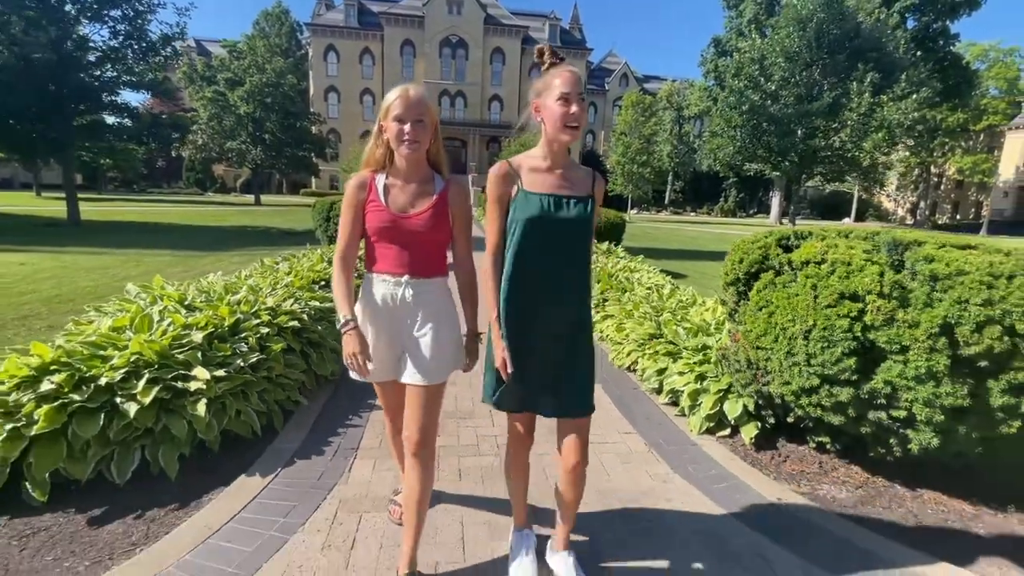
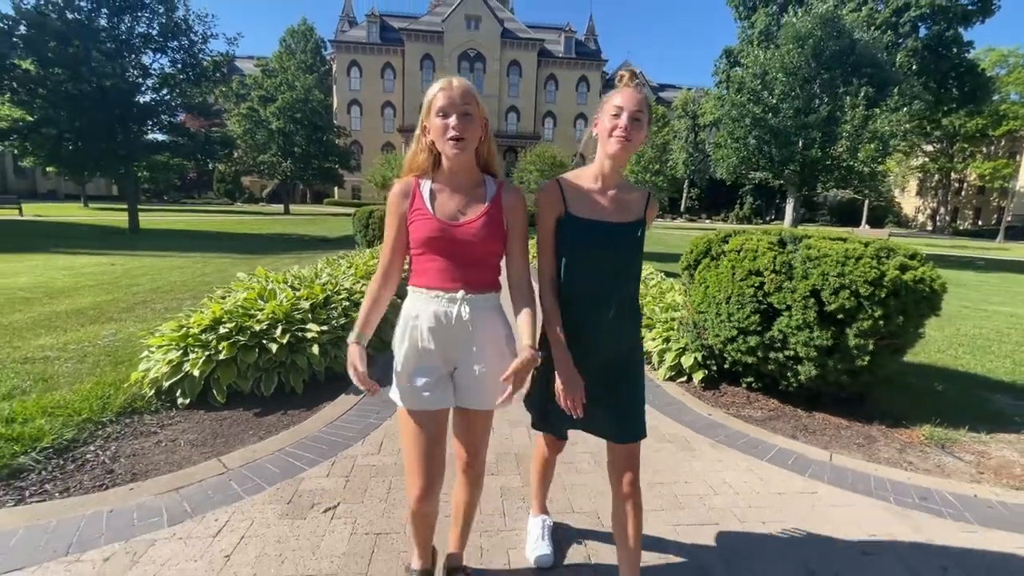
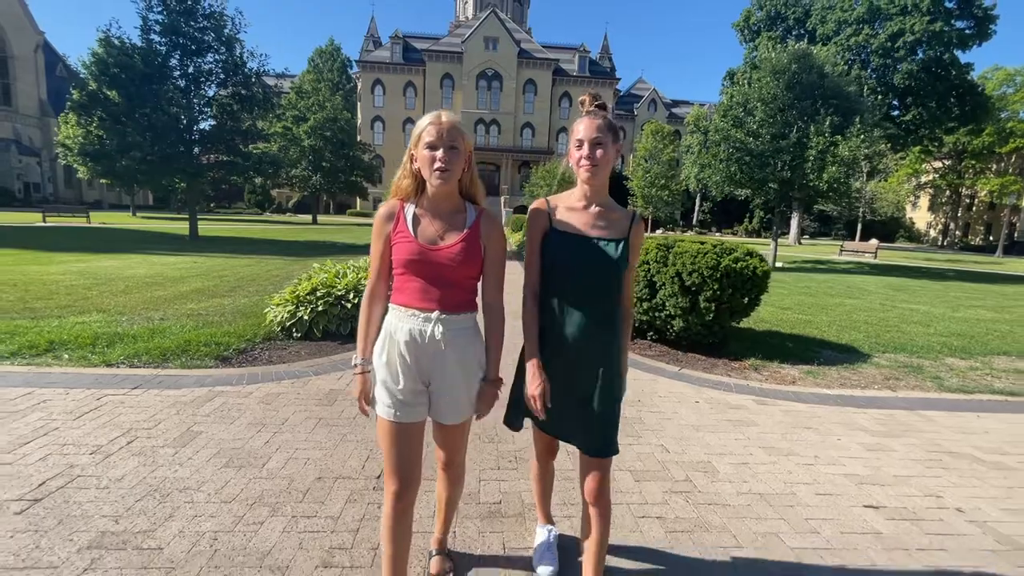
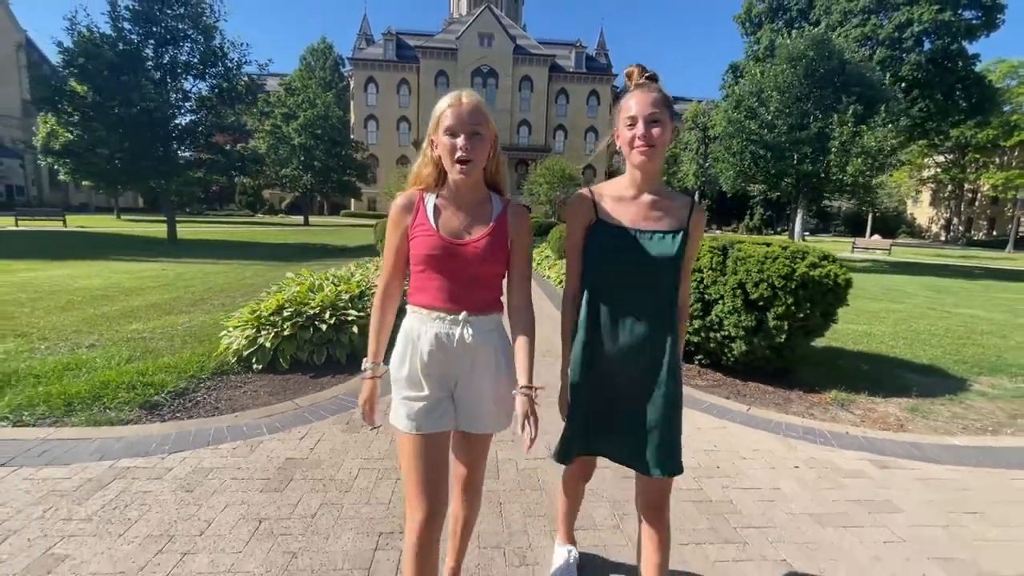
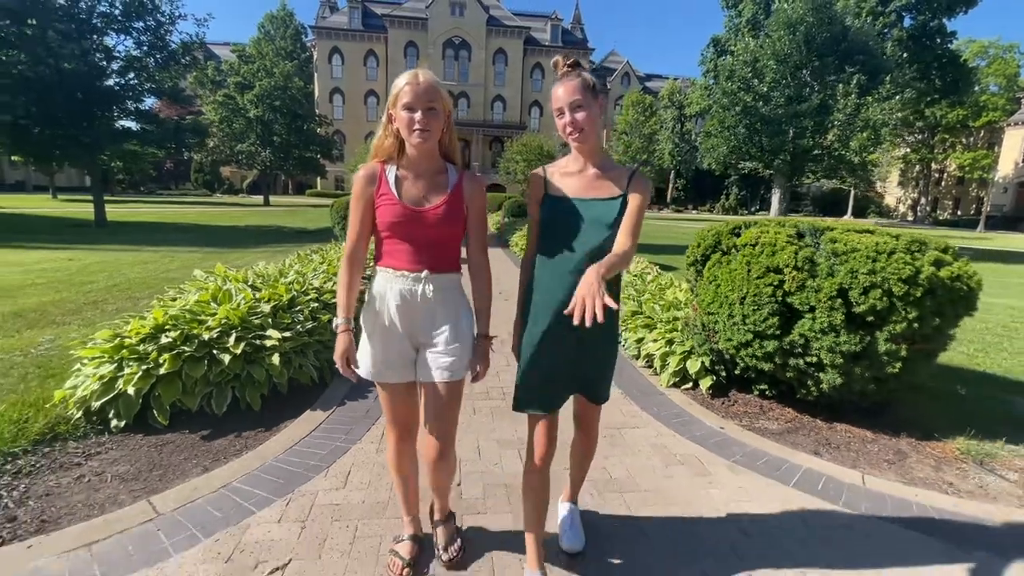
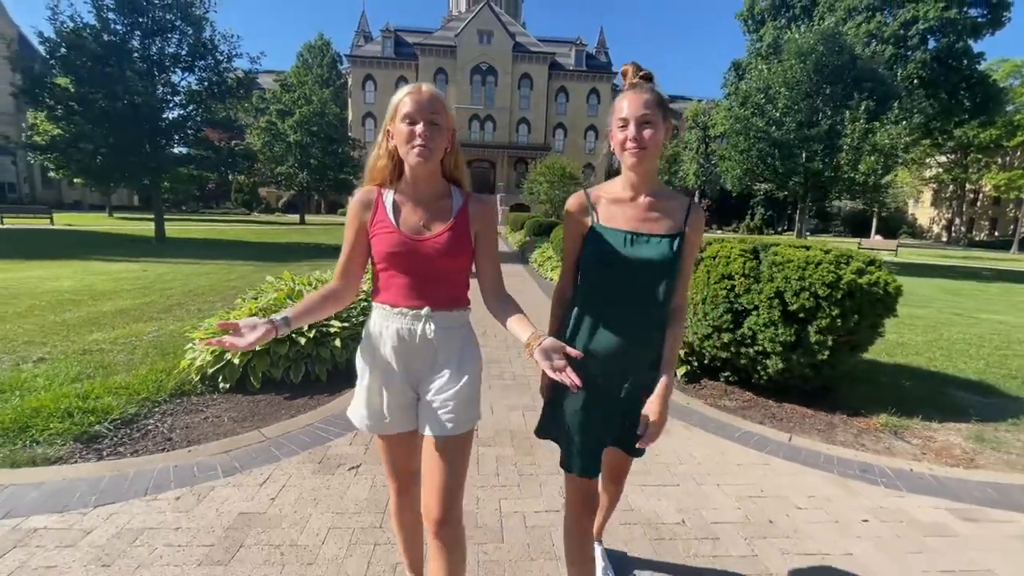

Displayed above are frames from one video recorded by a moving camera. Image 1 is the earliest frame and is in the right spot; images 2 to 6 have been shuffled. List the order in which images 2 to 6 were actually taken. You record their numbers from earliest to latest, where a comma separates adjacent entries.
5, 2, 6, 4, 3
